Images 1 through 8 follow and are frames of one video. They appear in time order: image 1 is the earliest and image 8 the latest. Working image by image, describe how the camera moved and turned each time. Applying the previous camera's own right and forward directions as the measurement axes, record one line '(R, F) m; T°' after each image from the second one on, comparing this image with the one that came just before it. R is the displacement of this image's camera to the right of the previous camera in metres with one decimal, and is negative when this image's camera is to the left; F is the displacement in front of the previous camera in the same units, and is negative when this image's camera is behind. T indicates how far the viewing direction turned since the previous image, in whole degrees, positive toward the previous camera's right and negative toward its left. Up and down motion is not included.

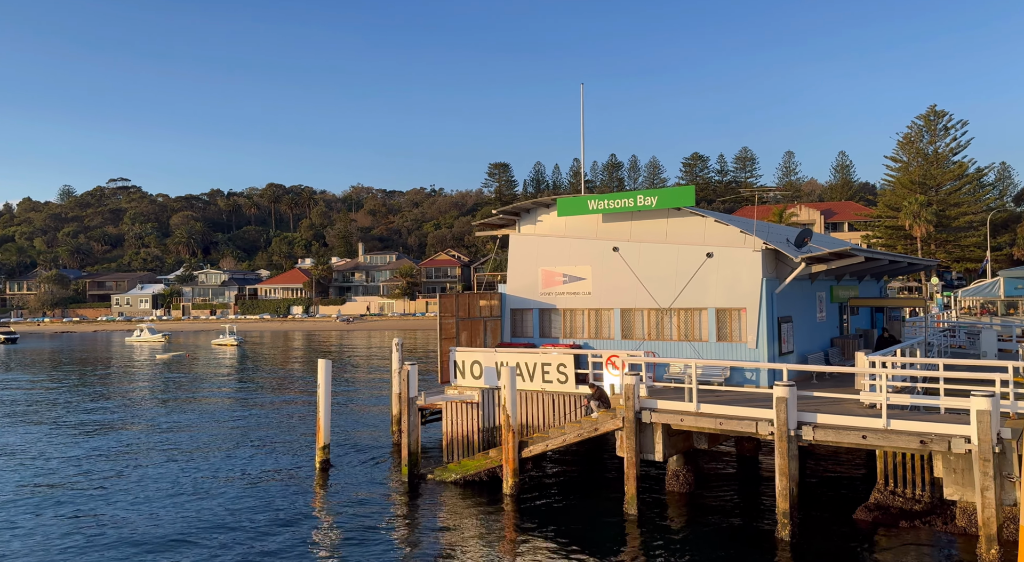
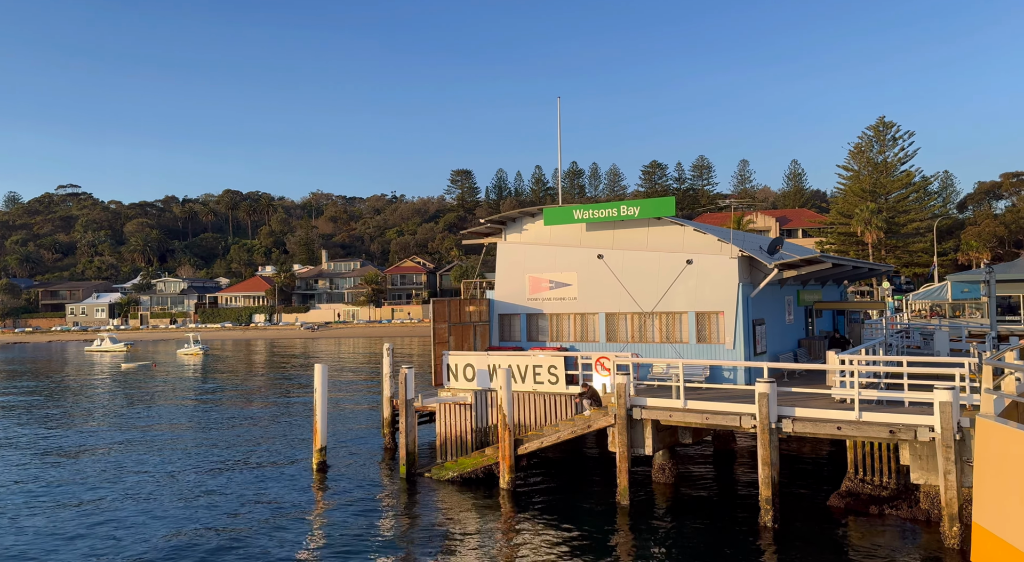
(-0.8, -1.0) m; +3°
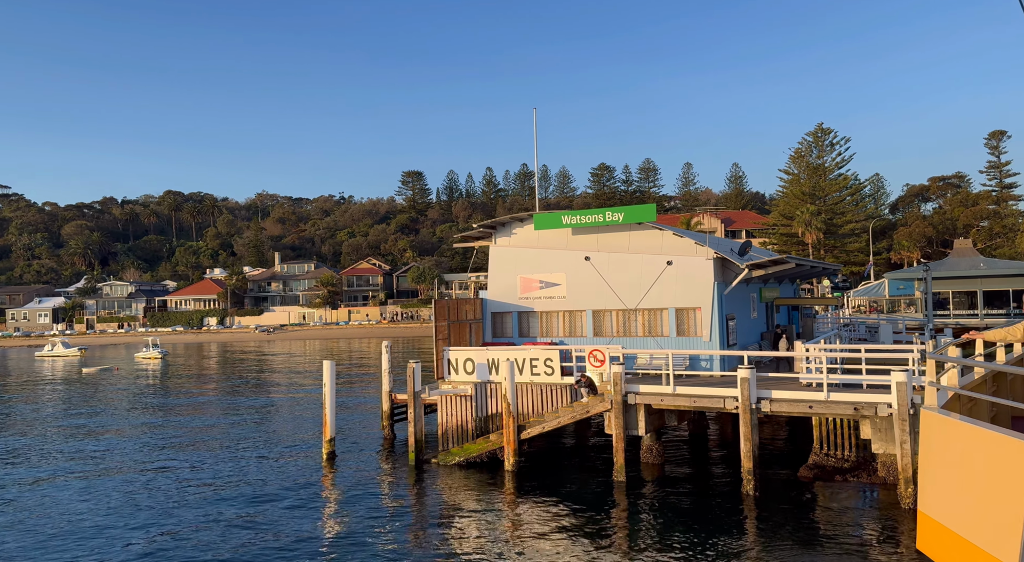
(-1.4, -1.7) m; +4°
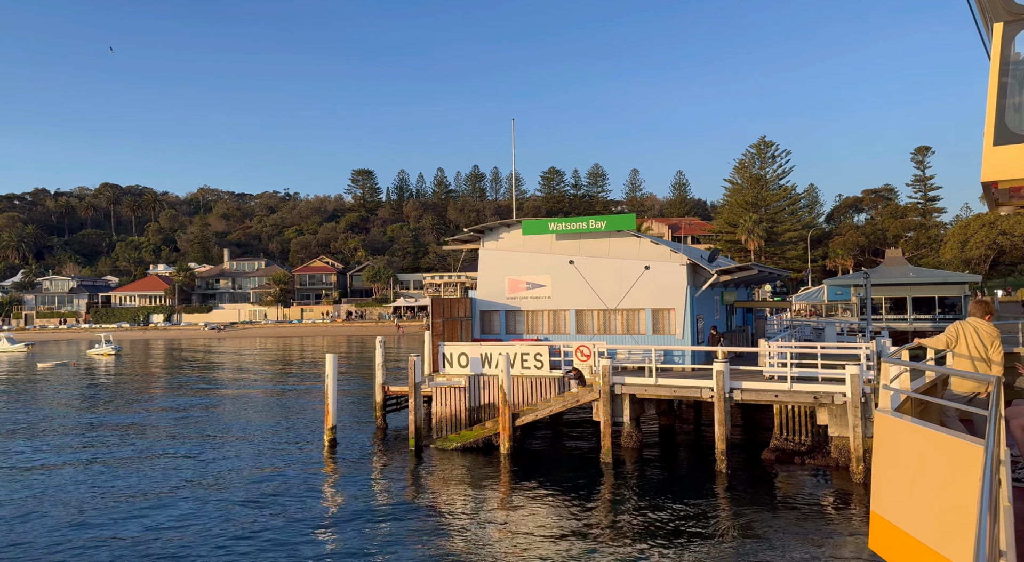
(-1.4, -1.9) m; +4°
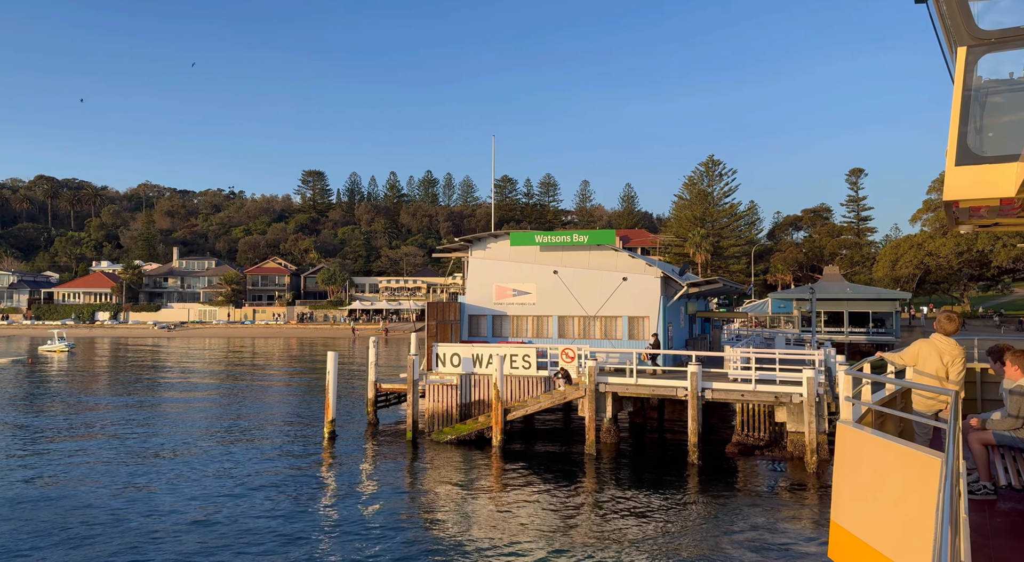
(-1.5, -2.0) m; +4°
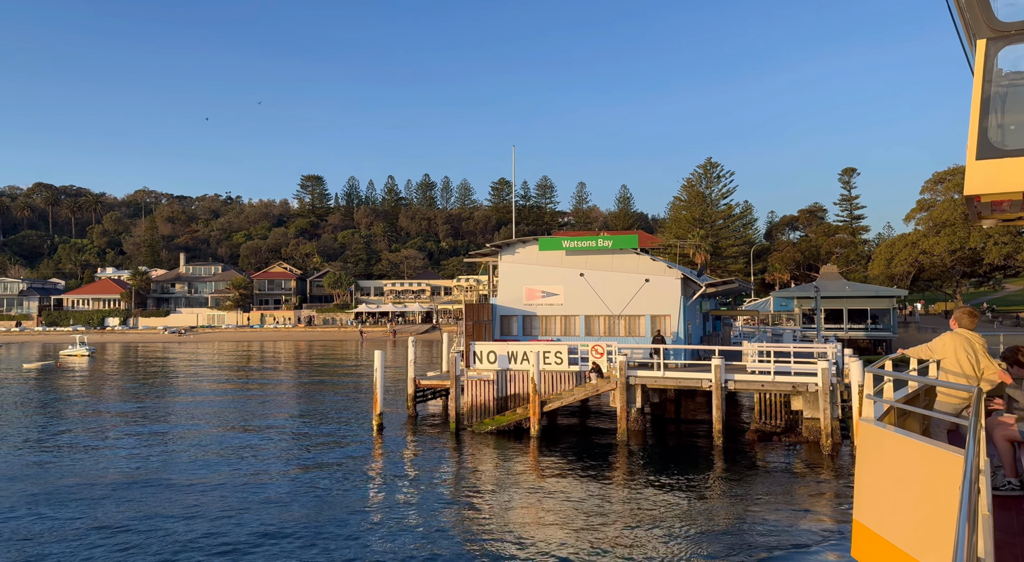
(-1.2, -2.0) m; +1°
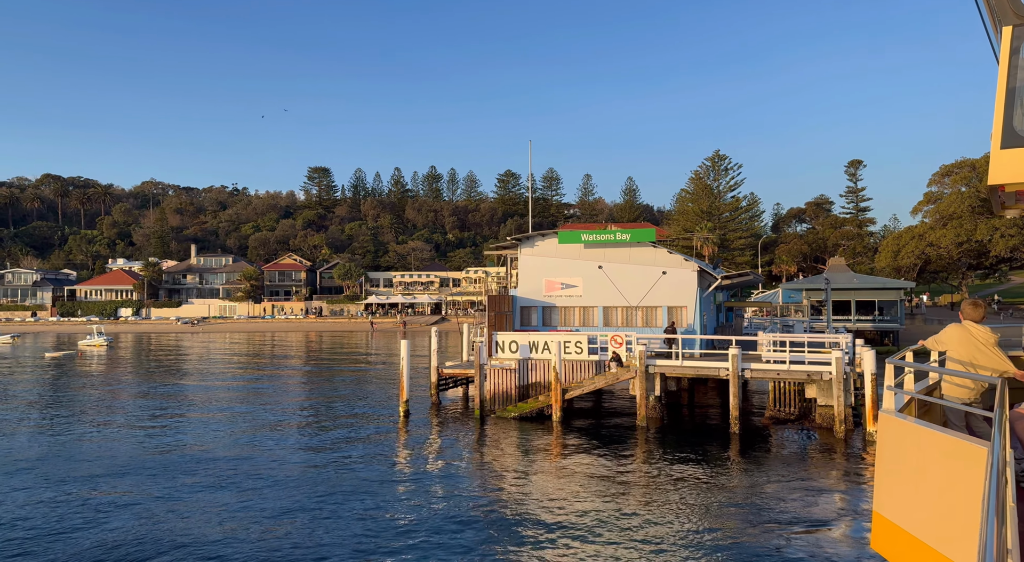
(-0.6, -0.9) m; 0°
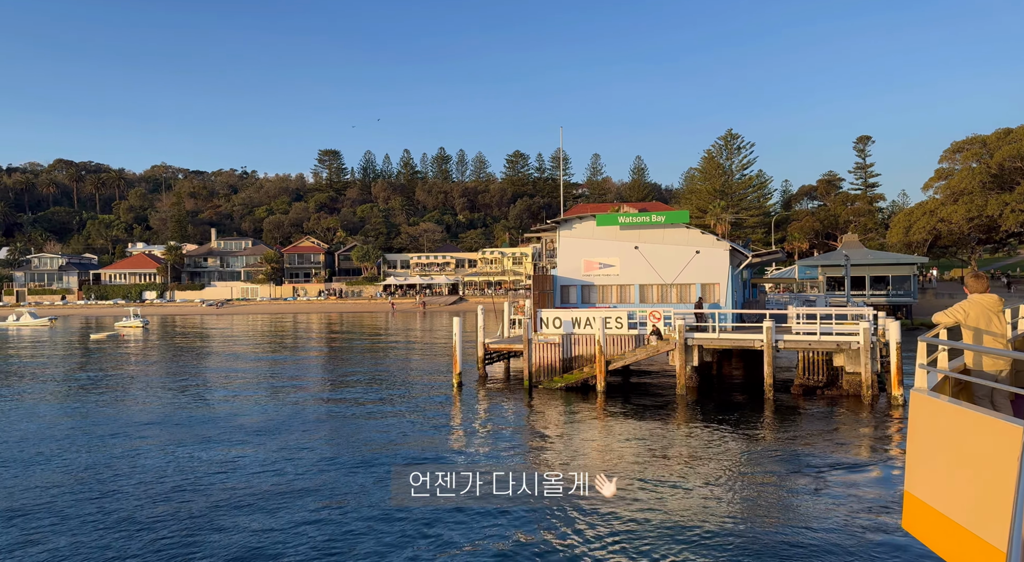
(-1.3, -1.9) m; 0°
